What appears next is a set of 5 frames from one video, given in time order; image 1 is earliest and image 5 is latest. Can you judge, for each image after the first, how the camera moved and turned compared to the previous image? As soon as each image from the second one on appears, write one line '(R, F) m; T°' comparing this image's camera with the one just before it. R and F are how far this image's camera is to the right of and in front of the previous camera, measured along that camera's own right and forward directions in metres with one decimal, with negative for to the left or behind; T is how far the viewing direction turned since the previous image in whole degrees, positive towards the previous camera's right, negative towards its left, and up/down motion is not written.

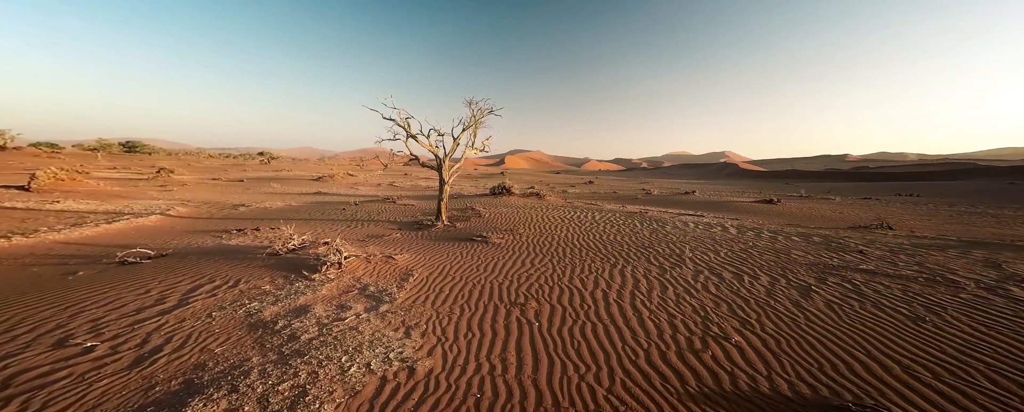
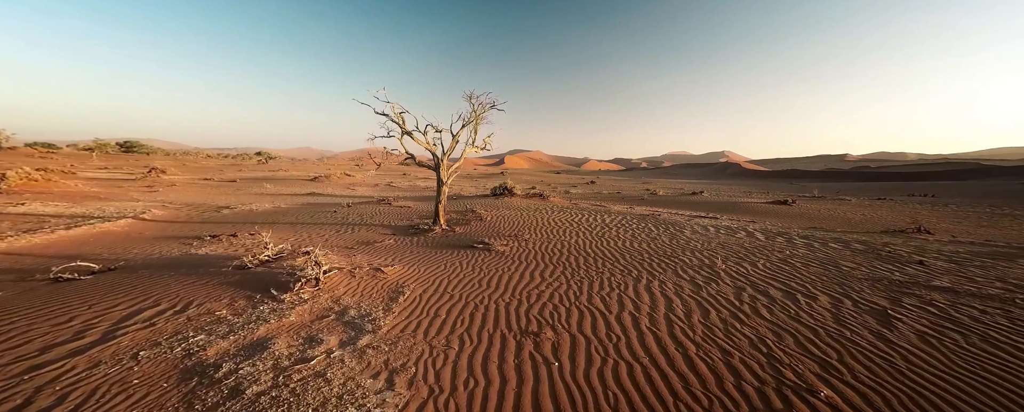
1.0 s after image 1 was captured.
(-0.1, +0.8) m; 0°
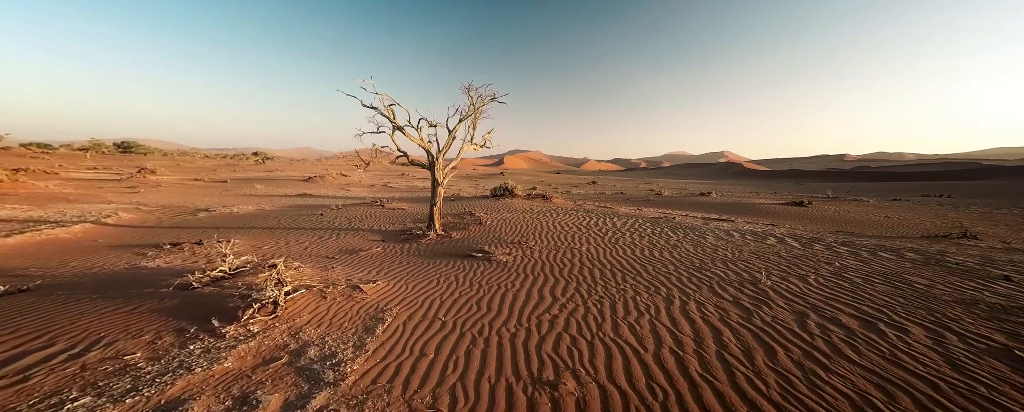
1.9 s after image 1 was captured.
(-0.1, +0.9) m; 0°
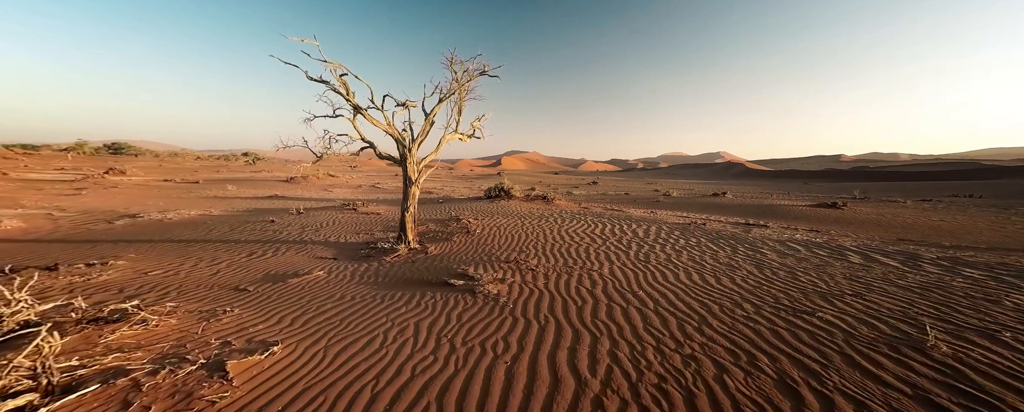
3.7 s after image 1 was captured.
(+0.1, +2.0) m; +1°
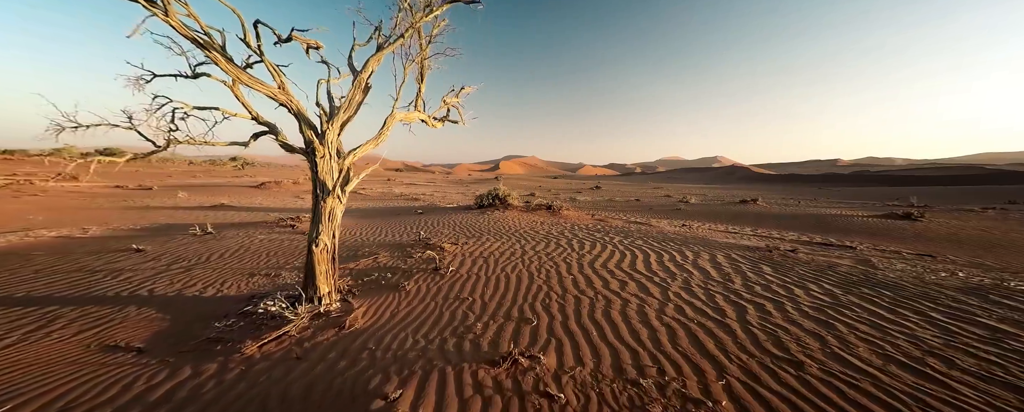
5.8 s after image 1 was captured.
(+0.1, +3.1) m; 0°
